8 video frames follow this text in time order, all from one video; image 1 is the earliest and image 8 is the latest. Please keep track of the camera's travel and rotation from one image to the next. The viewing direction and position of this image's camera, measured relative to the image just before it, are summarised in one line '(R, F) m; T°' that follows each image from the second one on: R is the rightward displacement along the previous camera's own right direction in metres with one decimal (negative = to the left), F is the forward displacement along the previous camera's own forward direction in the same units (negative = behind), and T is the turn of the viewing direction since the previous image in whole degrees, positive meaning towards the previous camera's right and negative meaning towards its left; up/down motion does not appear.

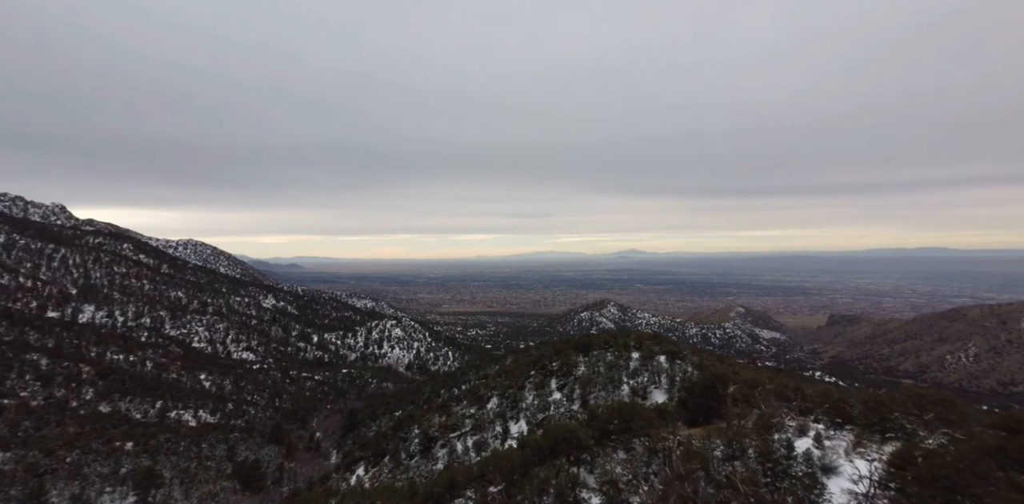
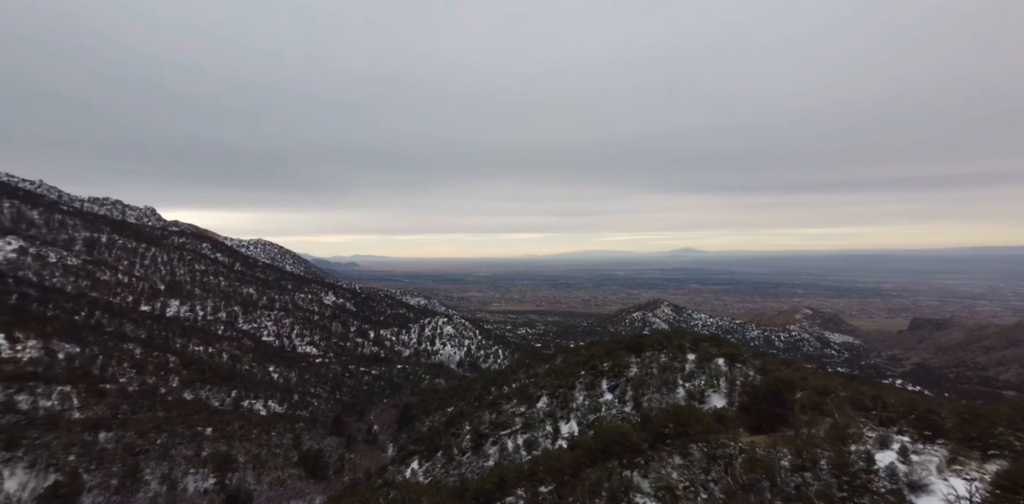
(-0.3, 0.0) m; -6°
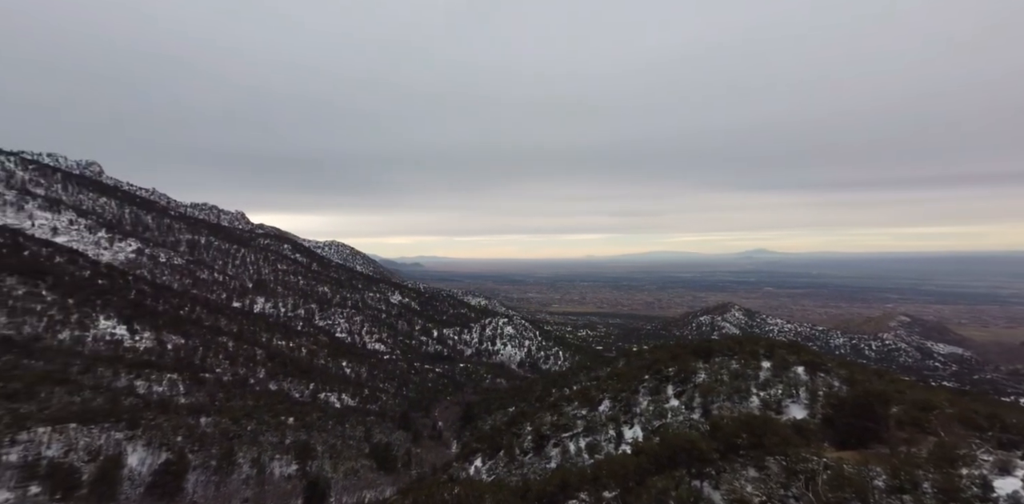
(-0.3, -0.1) m; -7°
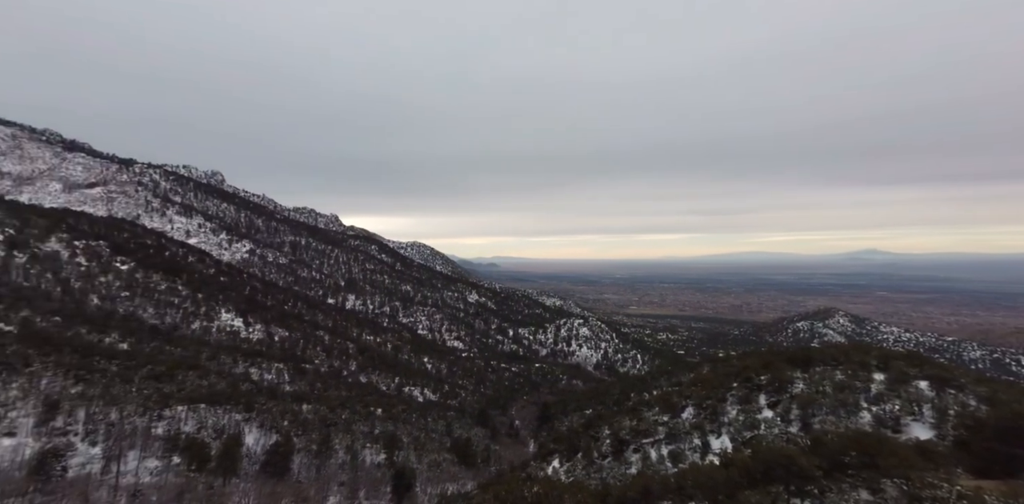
(-0.8, -0.1) m; -9°
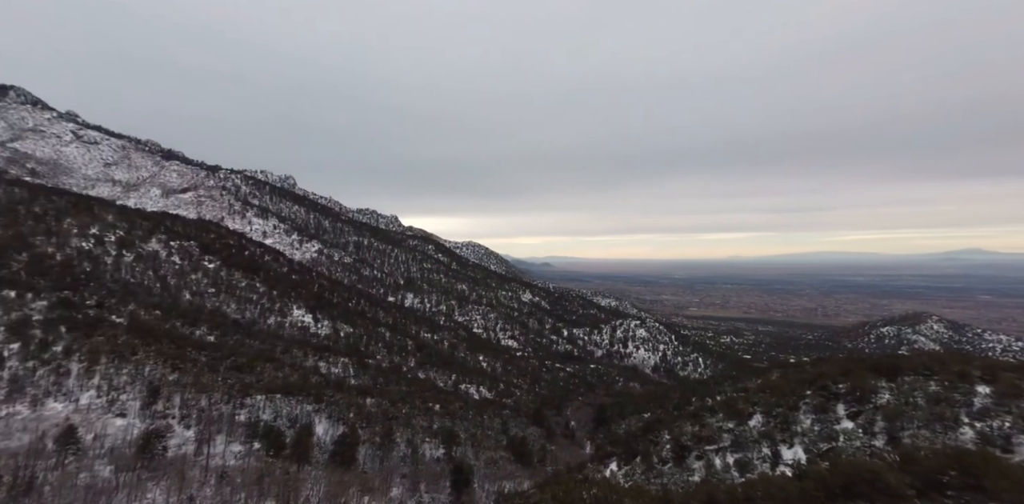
(-0.6, 0.0) m; -6°
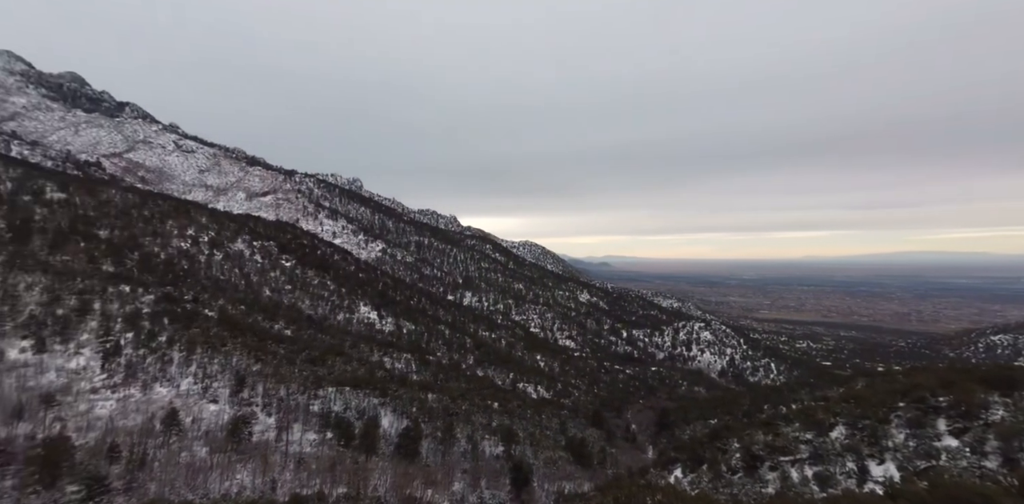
(-0.5, +0.1) m; -7°
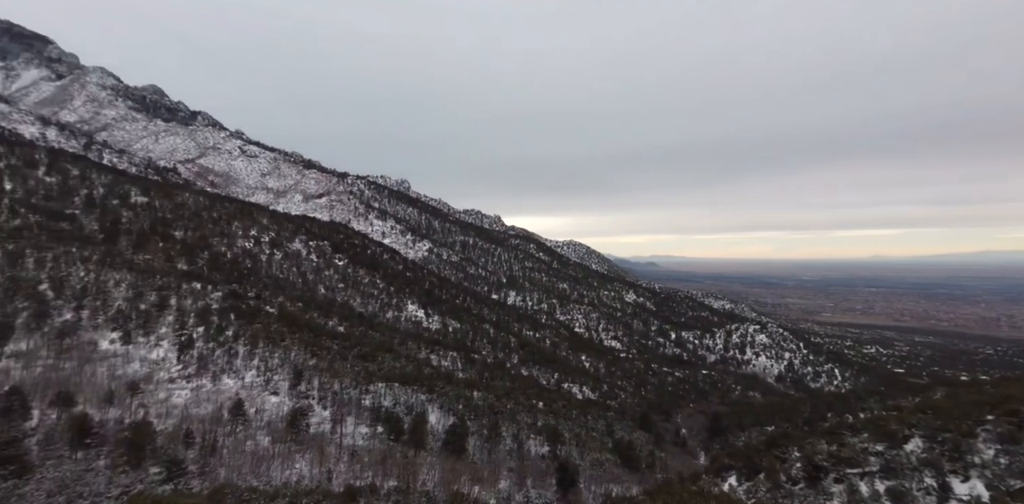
(-0.3, 0.0) m; -5°
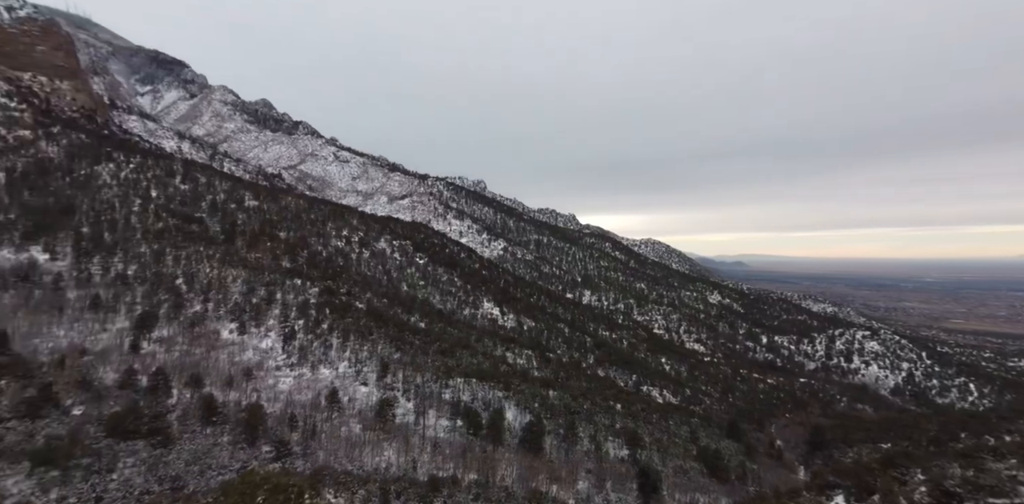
(-0.3, +0.2) m; -9°
